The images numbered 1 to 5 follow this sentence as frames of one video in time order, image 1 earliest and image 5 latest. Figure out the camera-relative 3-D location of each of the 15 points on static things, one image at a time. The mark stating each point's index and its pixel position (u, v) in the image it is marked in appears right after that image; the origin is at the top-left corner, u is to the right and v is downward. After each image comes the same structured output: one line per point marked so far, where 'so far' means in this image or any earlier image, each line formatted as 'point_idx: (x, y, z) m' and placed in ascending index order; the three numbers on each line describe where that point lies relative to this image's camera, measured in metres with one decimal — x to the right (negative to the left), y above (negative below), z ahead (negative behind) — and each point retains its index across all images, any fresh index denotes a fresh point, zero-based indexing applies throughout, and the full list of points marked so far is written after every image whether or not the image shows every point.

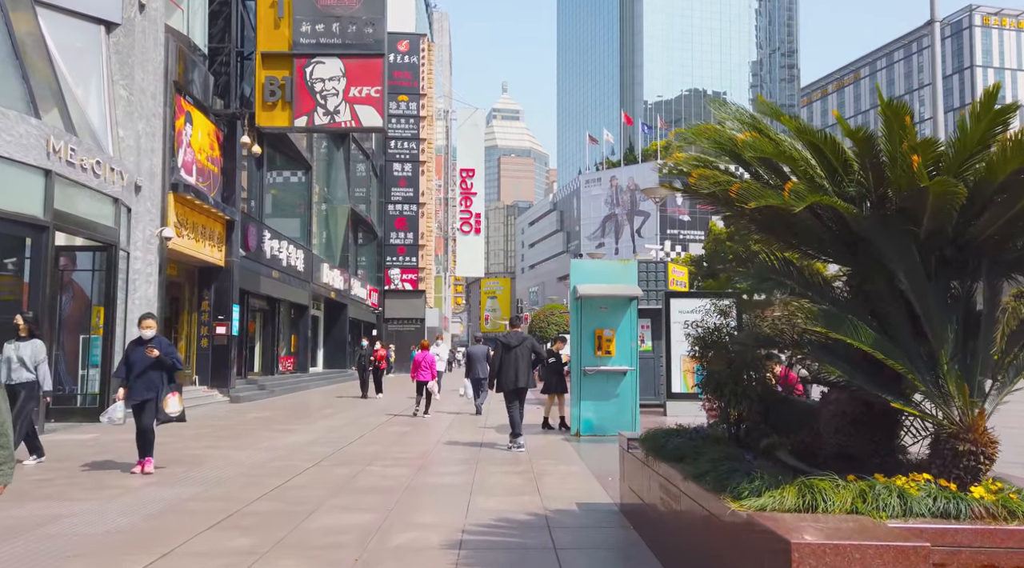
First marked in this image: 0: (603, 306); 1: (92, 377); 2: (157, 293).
0: (+1.4, -0.4, +12.2) m
1: (-7.6, -1.7, +14.3) m
2: (-7.4, -0.2, +16.4) m
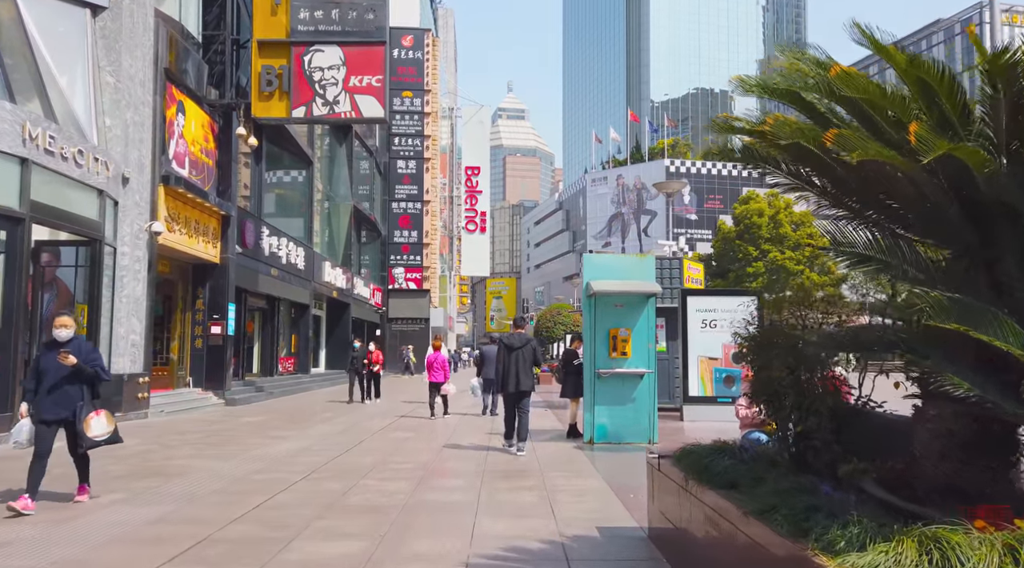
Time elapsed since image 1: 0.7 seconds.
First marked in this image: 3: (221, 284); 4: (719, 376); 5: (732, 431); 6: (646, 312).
0: (+1.5, -0.3, +11.3) m
1: (-7.5, -1.6, +13.5) m
2: (-7.2, -0.1, +15.6) m
3: (-7.1, 0.0, +19.2) m
4: (+3.9, -1.7, +15.0) m
5: (+3.9, -2.6, +14.2) m
6: (+1.9, -0.4, +11.3) m
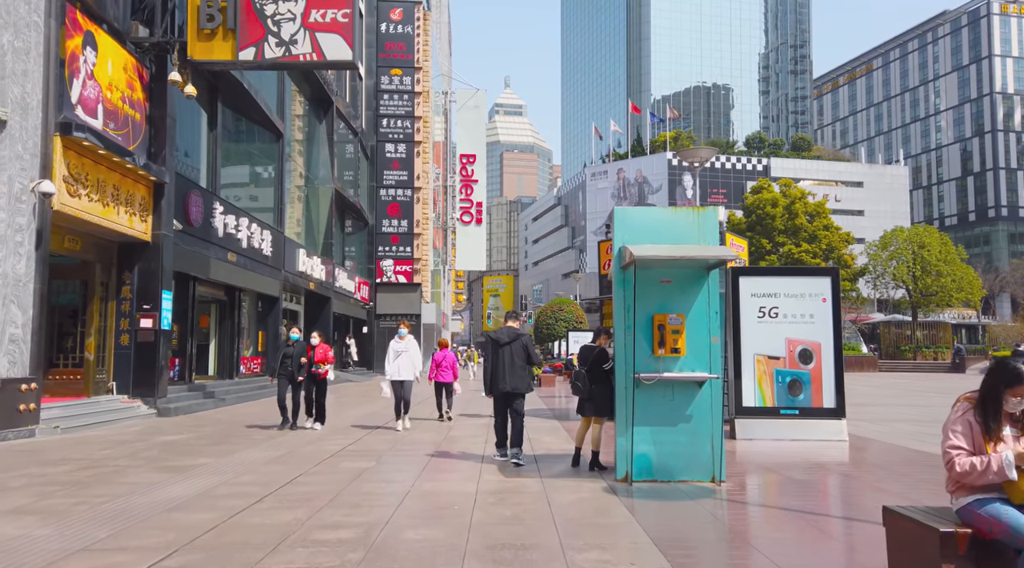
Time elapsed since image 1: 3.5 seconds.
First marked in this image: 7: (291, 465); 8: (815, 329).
0: (+1.5, 0.0, +7.8) m
1: (-7.5, -1.3, +9.9) m
2: (-7.2, +0.2, +12.0) m
3: (-7.1, +0.4, +15.6) m
4: (+3.9, -1.4, +11.5) m
5: (+3.9, -2.3, +10.7) m
6: (+1.9, -0.1, +7.7) m
7: (-2.5, -2.1, +9.2) m
8: (+4.4, -0.7, +11.3) m
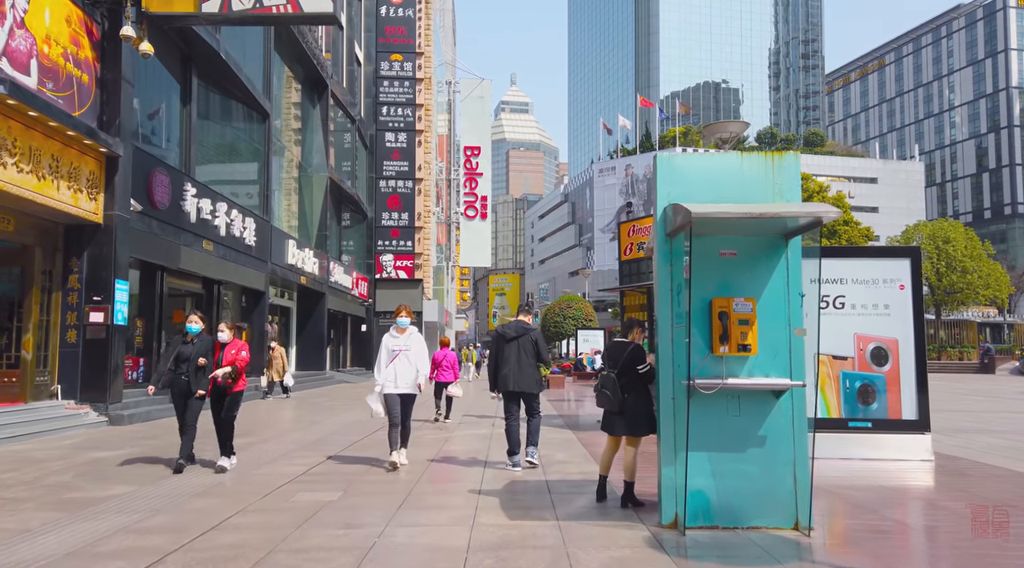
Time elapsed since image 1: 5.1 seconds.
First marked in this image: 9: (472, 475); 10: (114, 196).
0: (+1.5, +0.2, +5.7) m
1: (-7.4, -1.1, +7.9) m
2: (-7.2, +0.4, +9.9) m
3: (-7.0, +0.6, +13.6) m
4: (+4.0, -1.2, +9.3) m
5: (+3.9, -2.1, +8.5) m
6: (+2.0, +0.1, +5.6) m
7: (-2.5, -1.9, +7.1) m
8: (+4.4, -0.5, +9.2) m
9: (-0.4, -2.1, +8.4) m
10: (-7.0, +1.5, +13.8) m
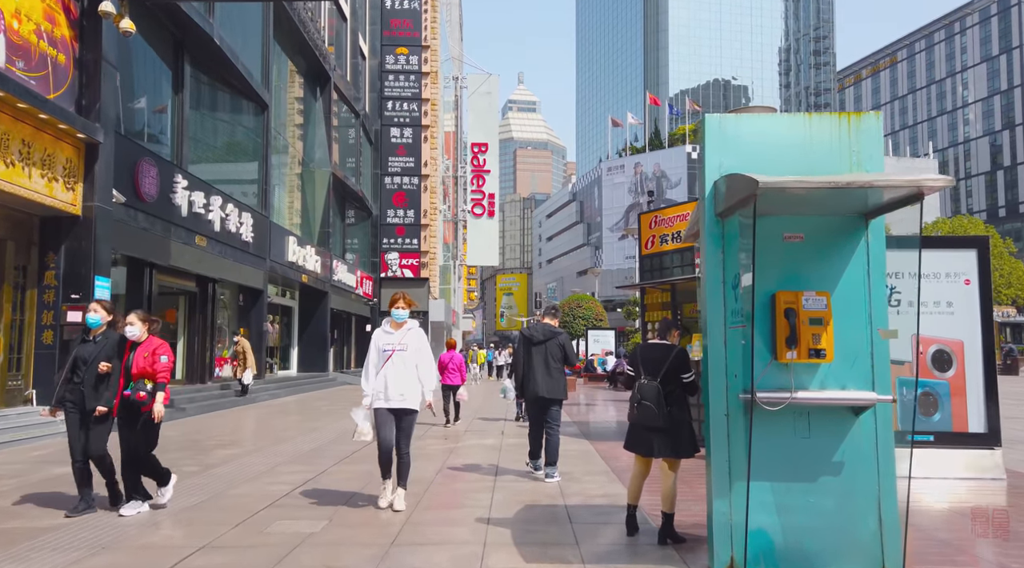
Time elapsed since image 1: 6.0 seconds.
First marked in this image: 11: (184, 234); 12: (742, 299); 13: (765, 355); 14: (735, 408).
0: (+1.7, +0.3, +4.6) m
1: (-7.3, -1.0, +6.9) m
2: (-7.0, +0.4, +9.0) m
3: (-6.9, +0.6, +12.6) m
4: (+4.1, -1.1, +8.2) m
5: (+4.1, -2.0, +7.4) m
6: (+2.1, +0.2, +4.6) m
7: (-2.4, -1.8, +6.1) m
8: (+4.6, -0.4, +8.1) m
9: (-0.3, -2.0, +7.3) m
10: (-6.8, +1.6, +12.8) m
11: (-7.0, +1.1, +16.8) m
12: (+1.3, -0.1, +4.6) m
13: (+1.5, -0.4, +4.5) m
14: (+1.3, -0.7, +4.6) m
